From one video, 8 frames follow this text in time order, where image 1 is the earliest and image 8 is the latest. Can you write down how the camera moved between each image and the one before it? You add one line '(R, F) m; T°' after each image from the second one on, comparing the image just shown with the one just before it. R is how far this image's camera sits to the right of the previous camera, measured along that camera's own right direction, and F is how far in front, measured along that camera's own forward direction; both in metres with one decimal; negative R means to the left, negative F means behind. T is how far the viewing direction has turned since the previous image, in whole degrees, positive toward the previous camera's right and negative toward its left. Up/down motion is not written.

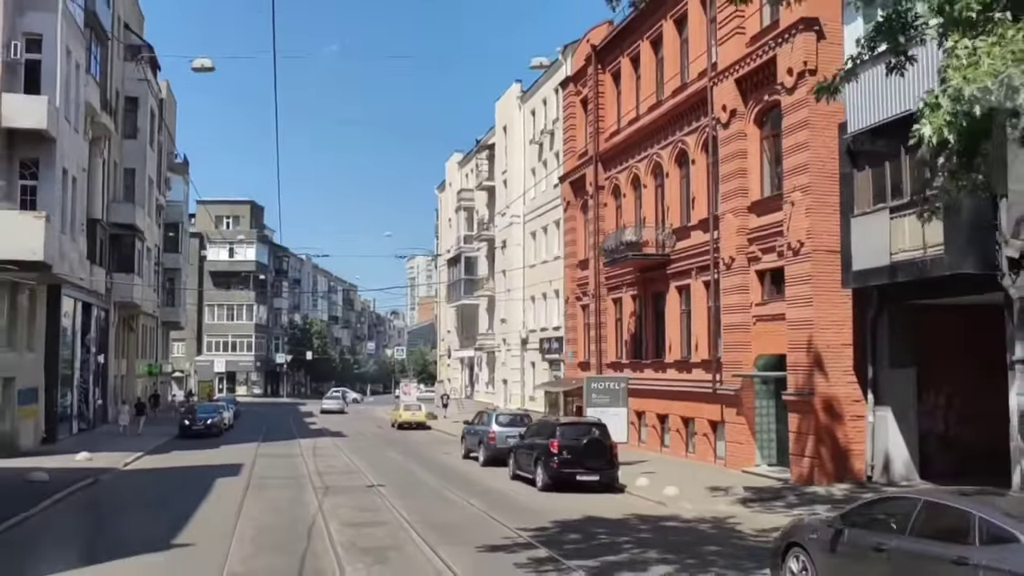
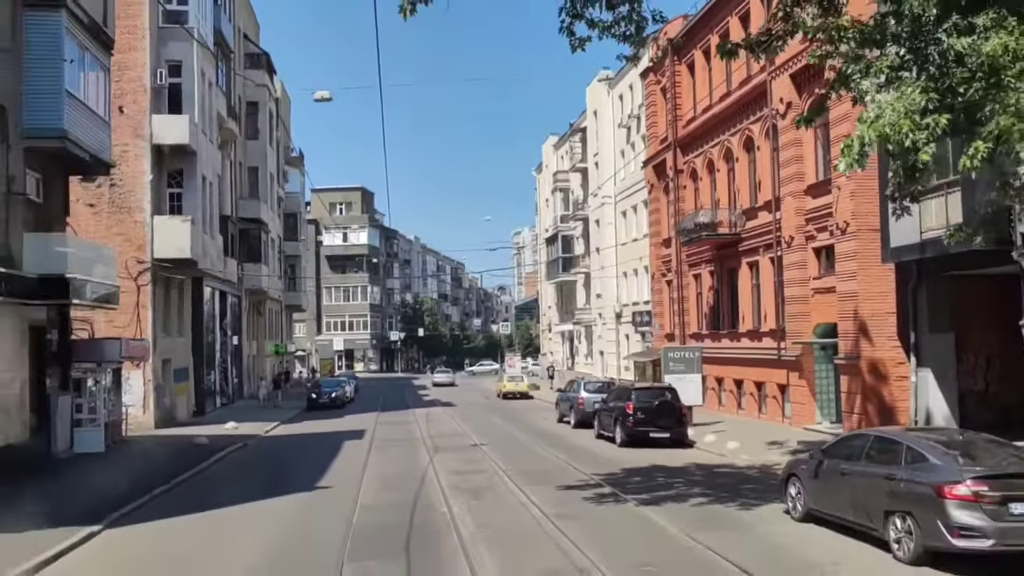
(+0.7, -2.9) m; -7°
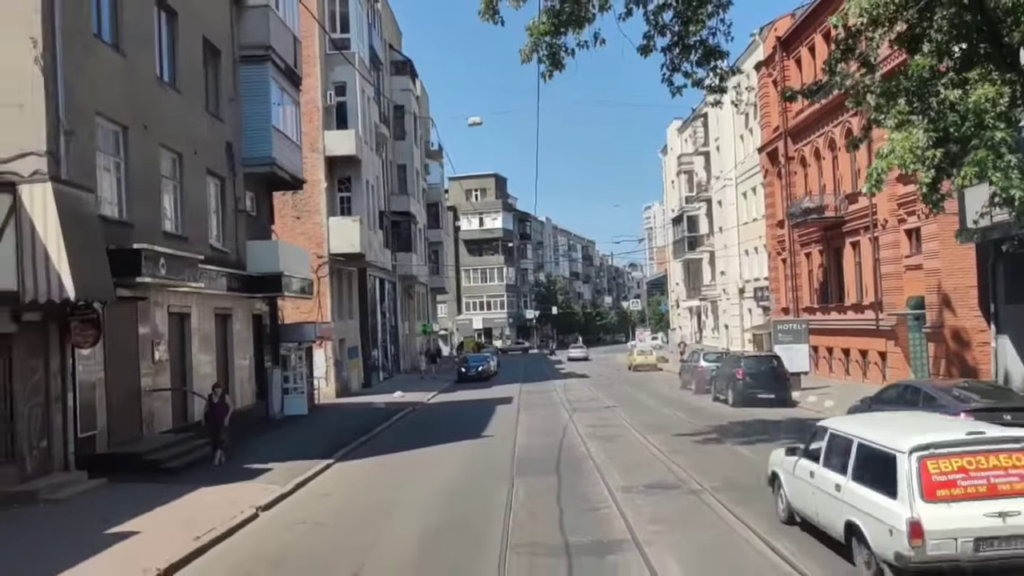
(+0.3, -4.2) m; -8°
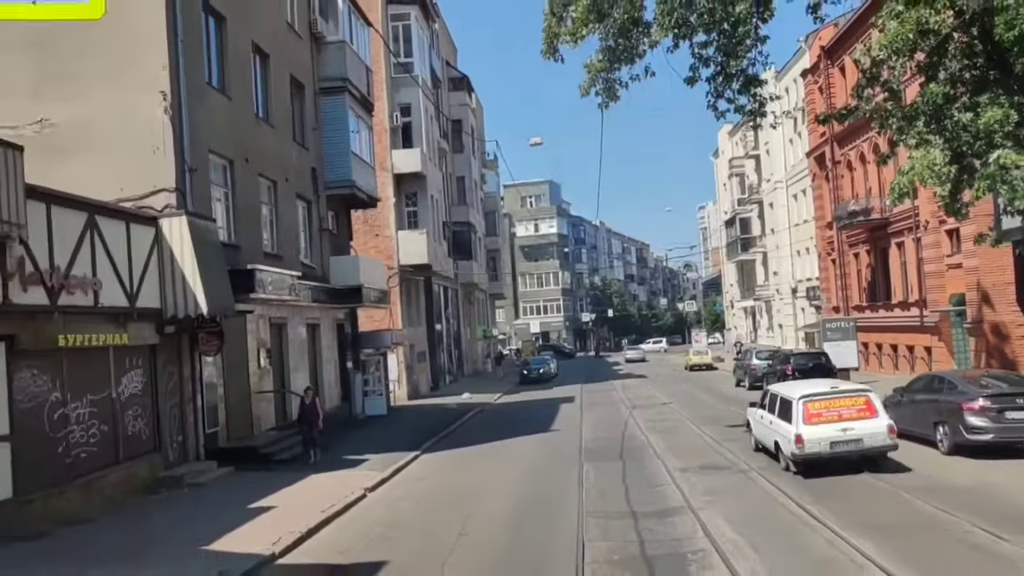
(-0.2, -2.1) m; -3°
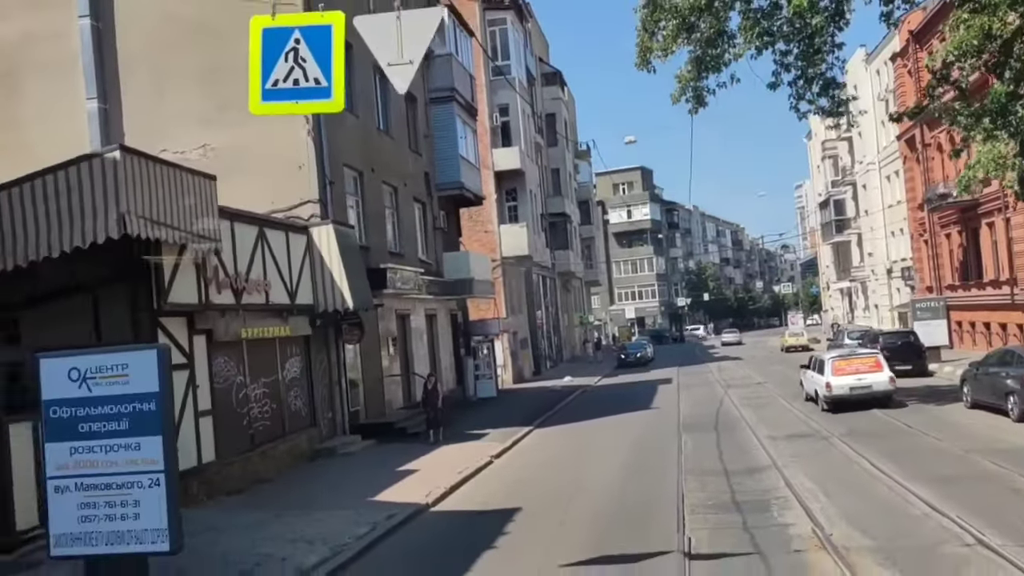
(-0.2, -2.2) m; -6°
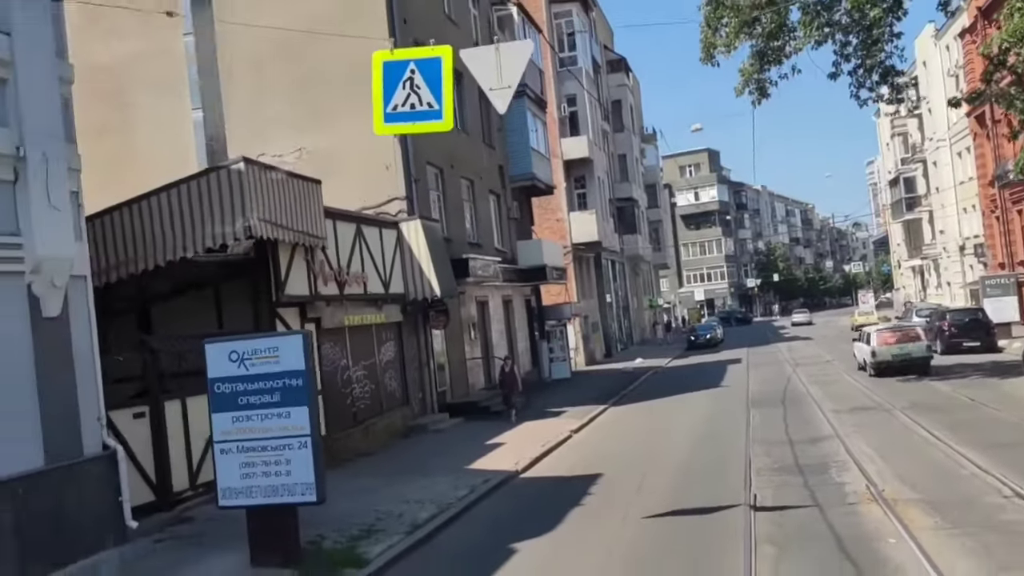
(-0.2, -1.4) m; -4°
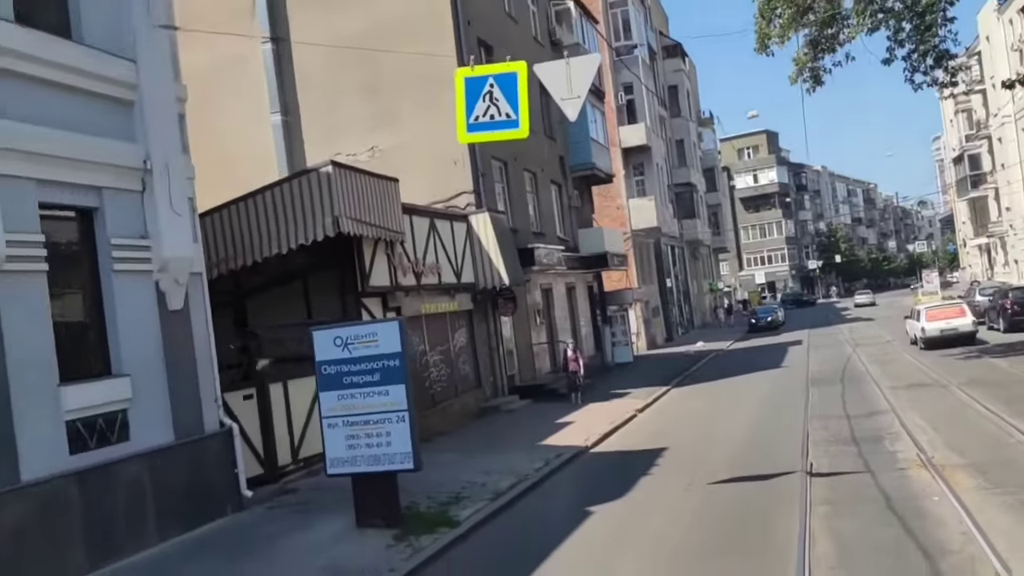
(-0.1, -1.0) m; -4°
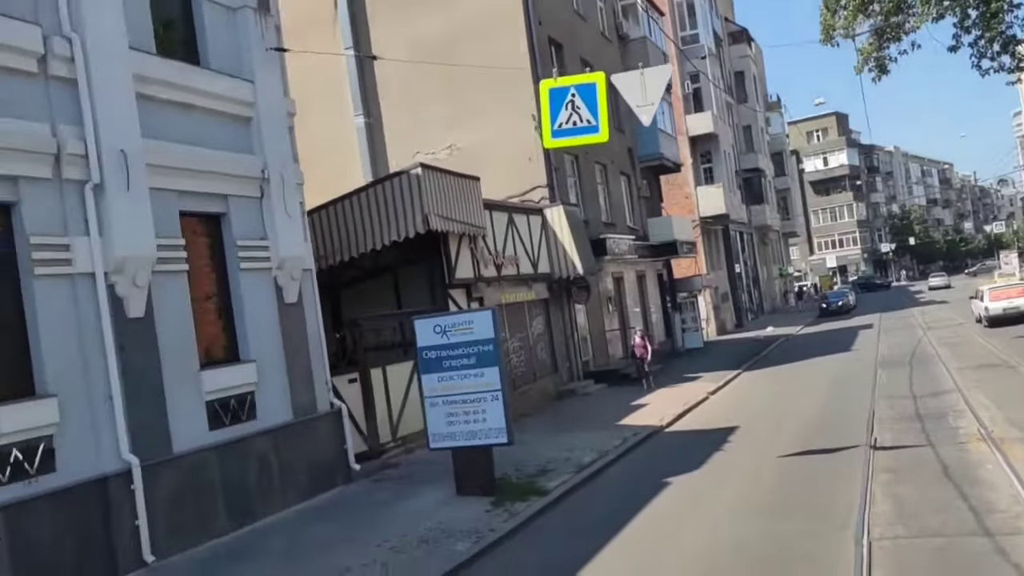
(-0.2, -1.1) m; -4°
